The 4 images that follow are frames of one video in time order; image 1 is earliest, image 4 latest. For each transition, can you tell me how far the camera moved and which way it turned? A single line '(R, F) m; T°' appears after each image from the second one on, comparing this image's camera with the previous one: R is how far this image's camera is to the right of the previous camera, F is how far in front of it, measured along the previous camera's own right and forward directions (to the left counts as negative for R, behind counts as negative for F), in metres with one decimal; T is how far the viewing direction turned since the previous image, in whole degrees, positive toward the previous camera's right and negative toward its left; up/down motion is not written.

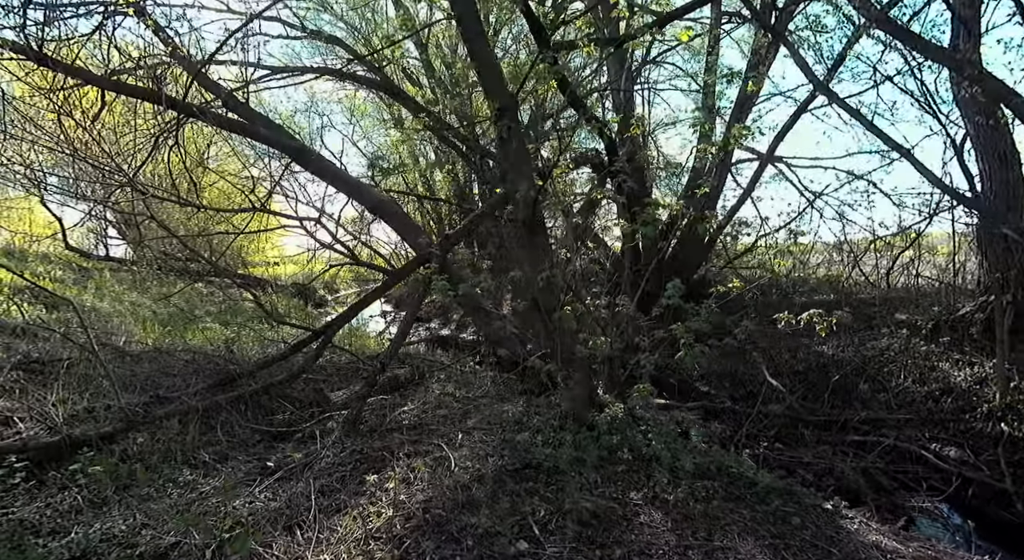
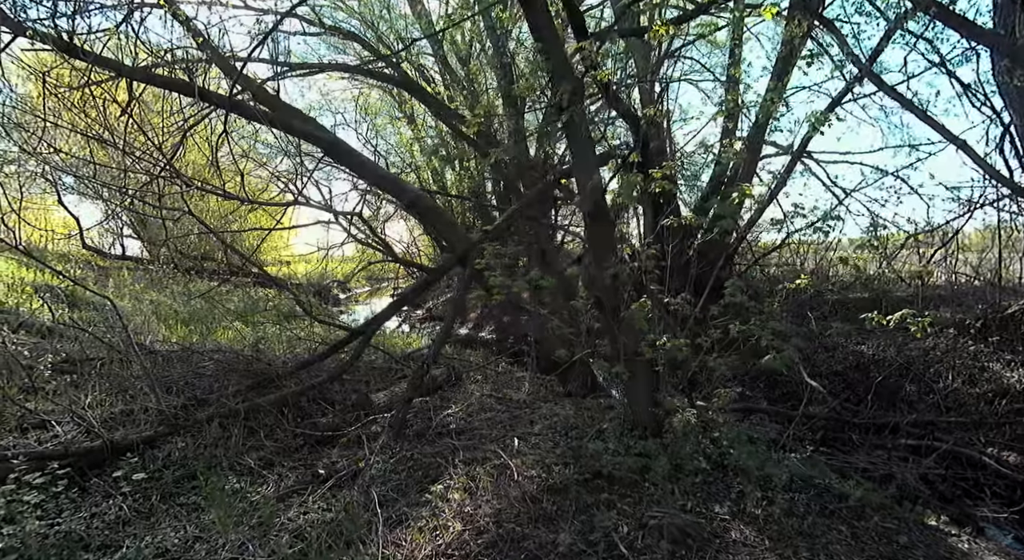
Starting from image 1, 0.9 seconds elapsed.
(-0.3, +0.2) m; -1°
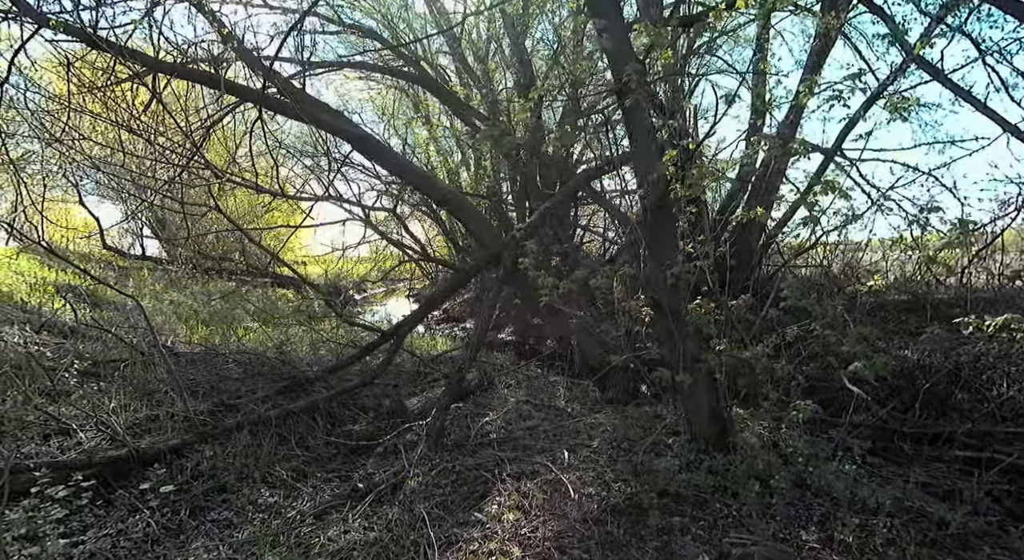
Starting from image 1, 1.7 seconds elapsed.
(-0.2, +0.2) m; -1°
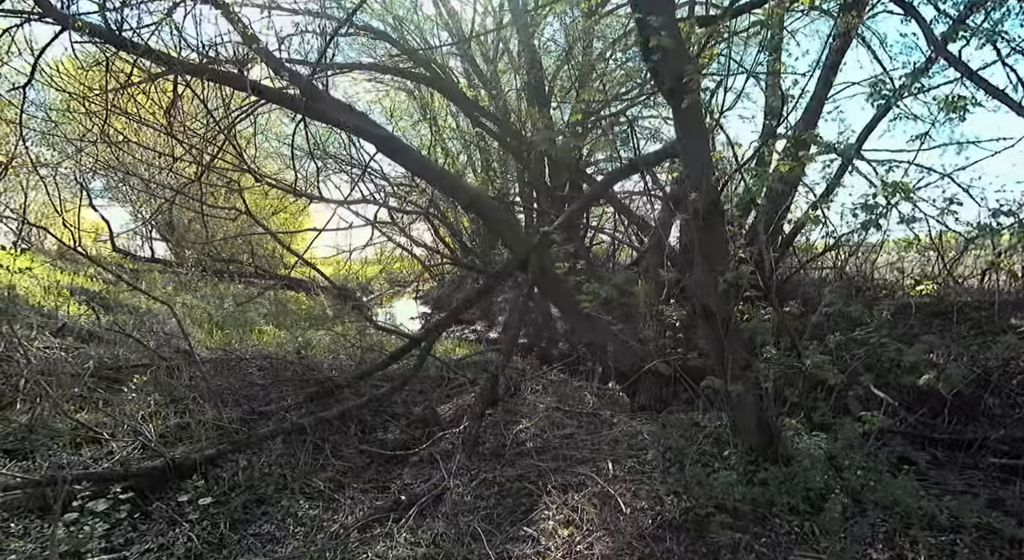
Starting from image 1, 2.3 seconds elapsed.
(-0.2, +0.1) m; 0°
